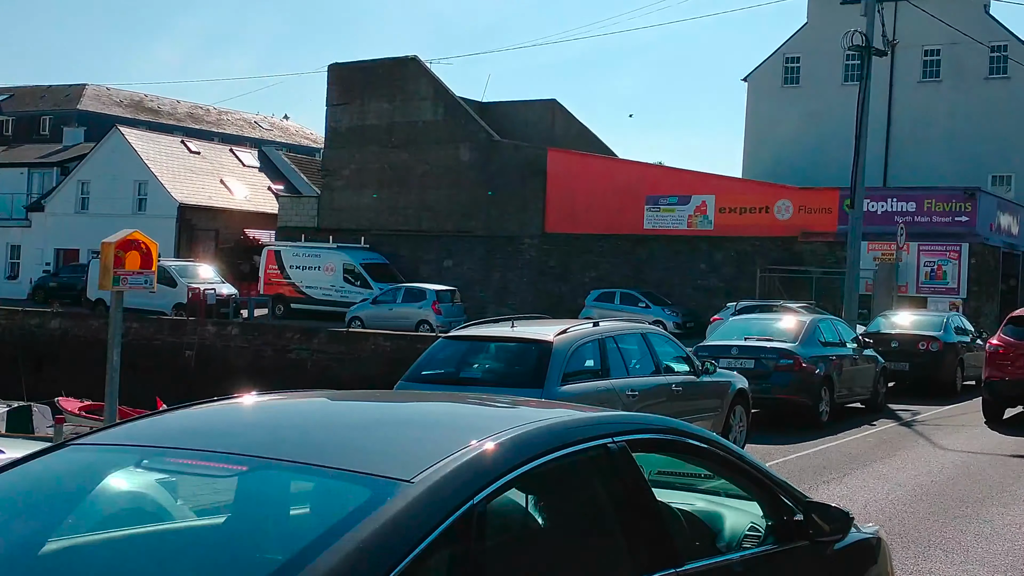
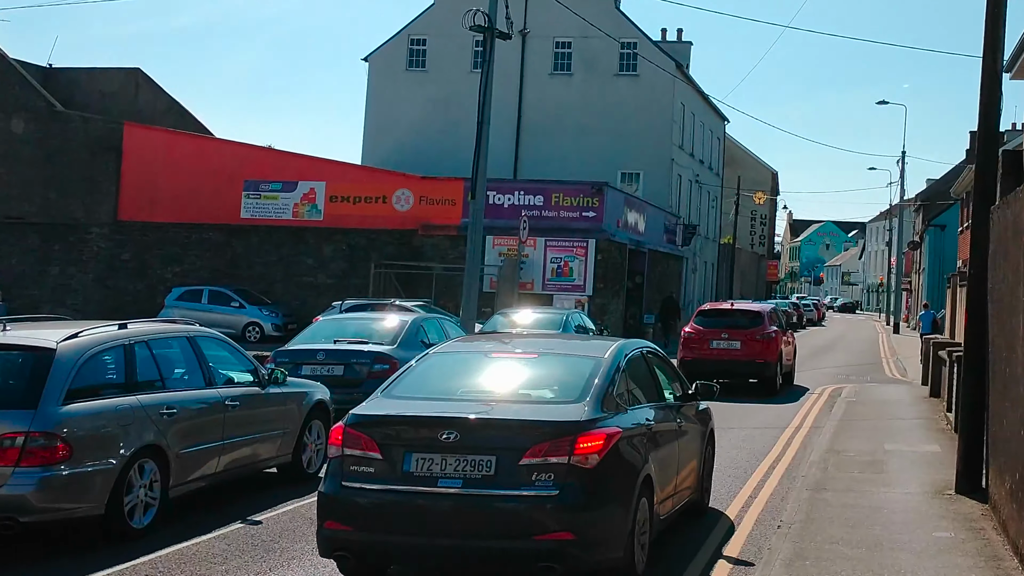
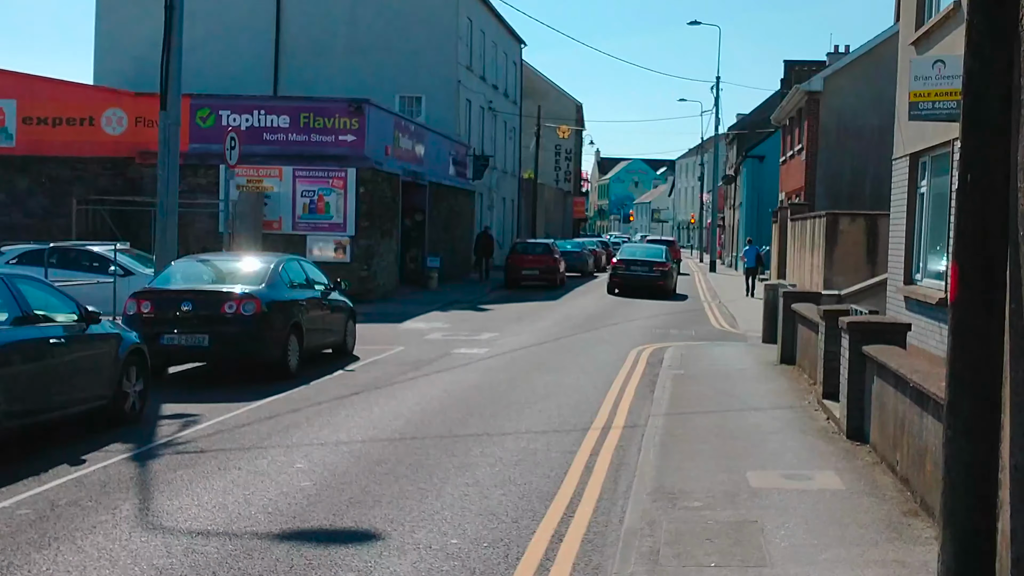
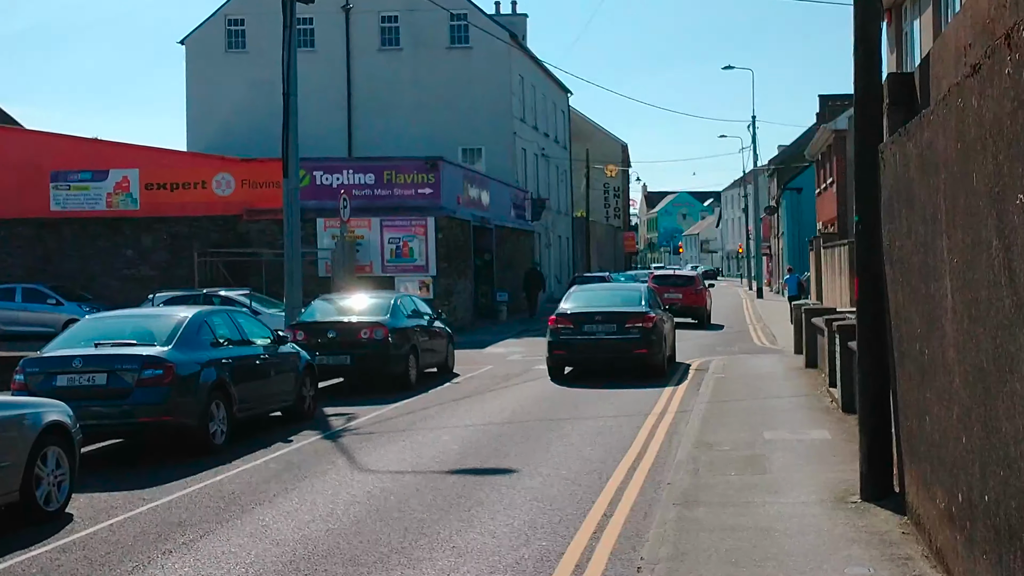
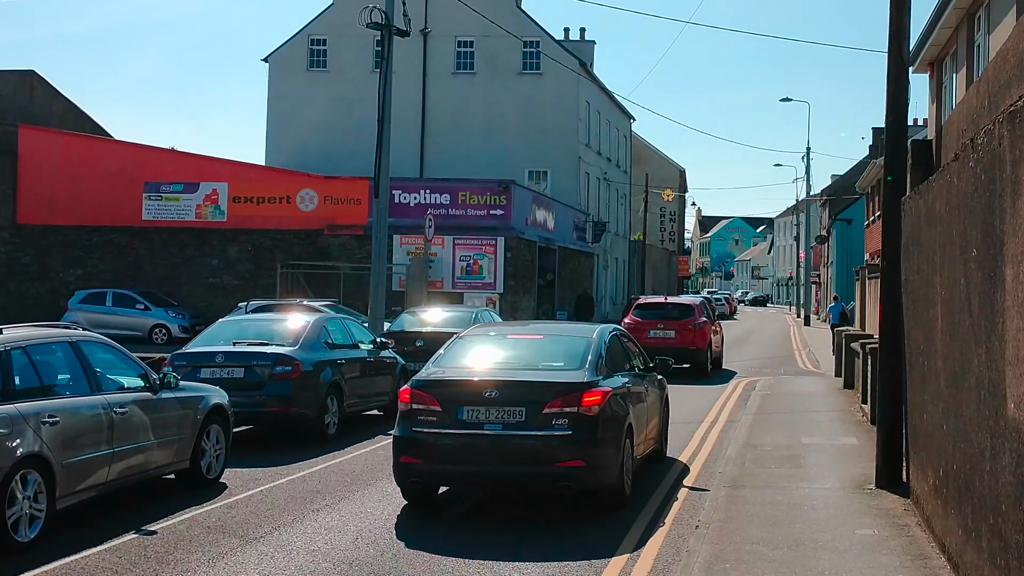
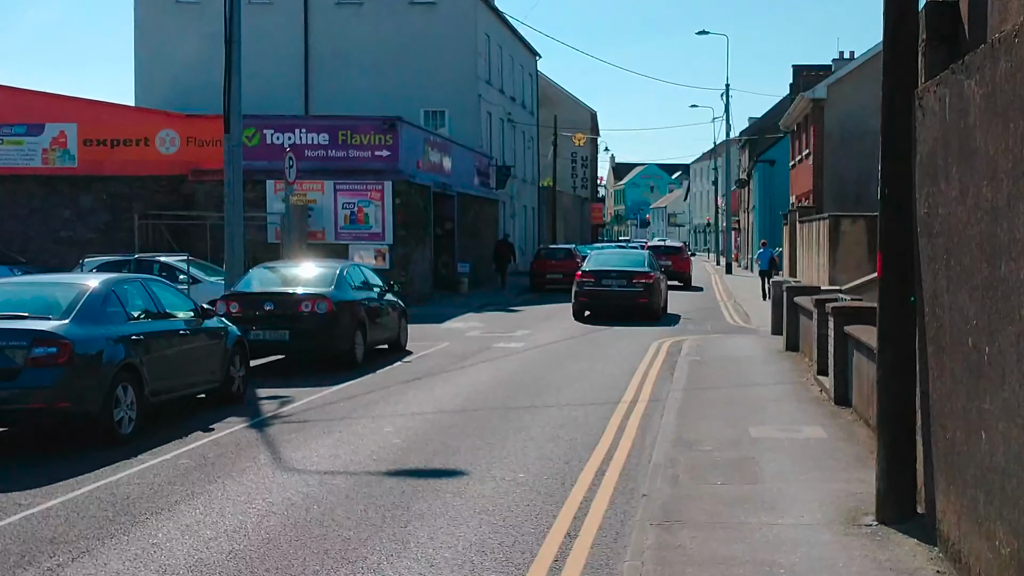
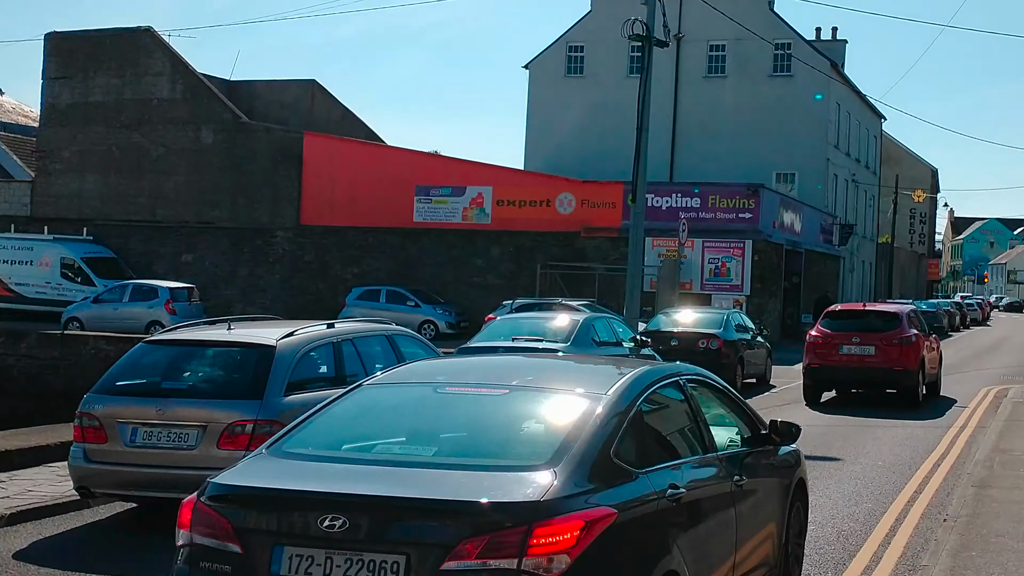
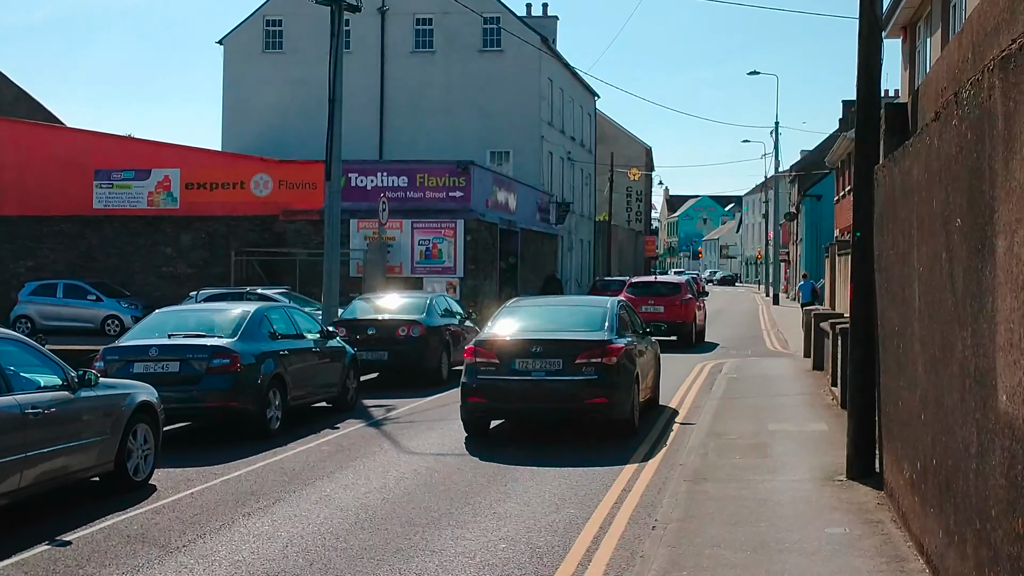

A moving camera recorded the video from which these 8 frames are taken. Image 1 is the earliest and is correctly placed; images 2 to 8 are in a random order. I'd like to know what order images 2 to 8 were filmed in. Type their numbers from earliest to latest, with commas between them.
7, 2, 5, 8, 4, 6, 3
